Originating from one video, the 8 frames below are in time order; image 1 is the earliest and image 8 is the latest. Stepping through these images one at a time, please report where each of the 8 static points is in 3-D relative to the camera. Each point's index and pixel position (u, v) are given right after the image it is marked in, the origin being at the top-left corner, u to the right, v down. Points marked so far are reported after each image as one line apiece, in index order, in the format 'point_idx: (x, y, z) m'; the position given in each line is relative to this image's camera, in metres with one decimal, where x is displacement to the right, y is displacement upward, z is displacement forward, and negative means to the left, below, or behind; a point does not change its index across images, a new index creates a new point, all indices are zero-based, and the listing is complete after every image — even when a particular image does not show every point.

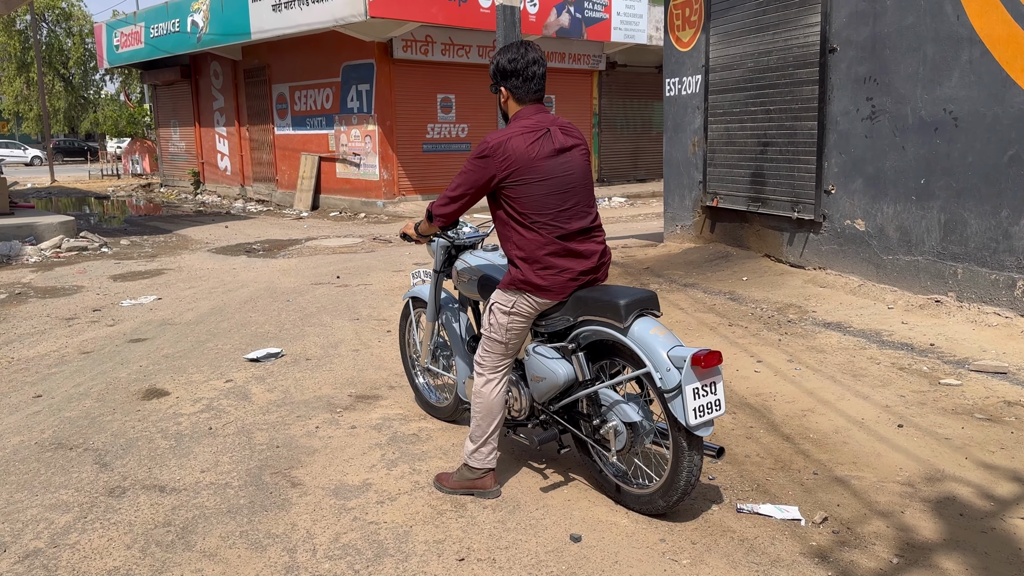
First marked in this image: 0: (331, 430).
0: (-0.9, -0.7, +4.2) m
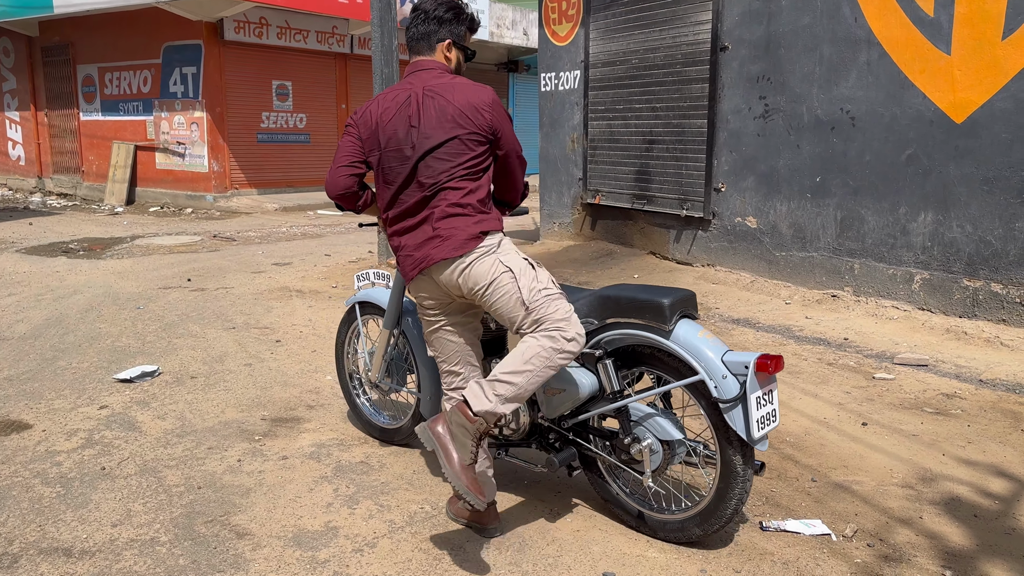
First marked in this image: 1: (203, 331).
0: (-1.1, -0.7, +3.6) m
1: (-2.2, -0.3, +6.0) m
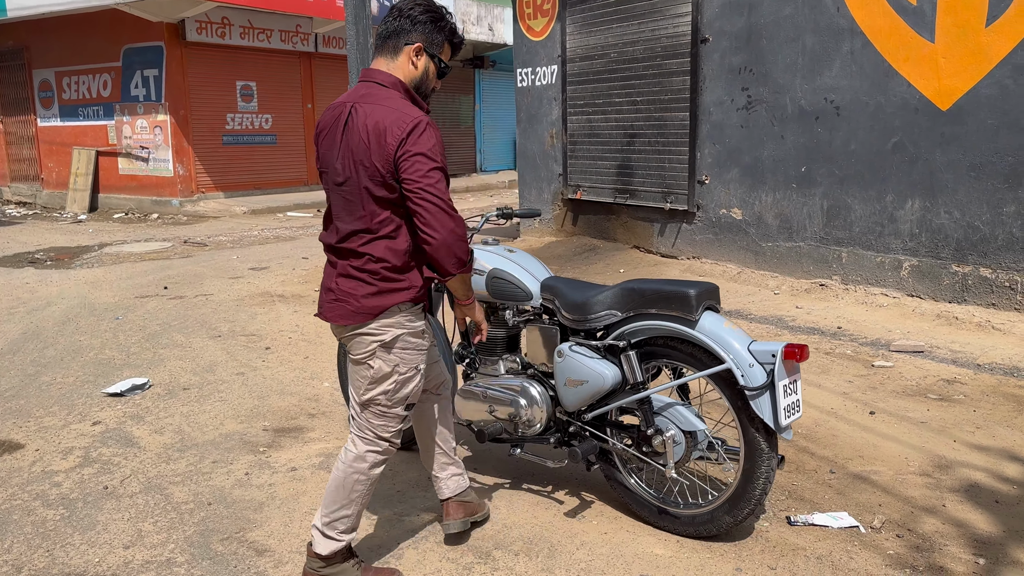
0: (-1.0, -0.8, +3.5) m
1: (-2.2, -0.4, +5.9) m
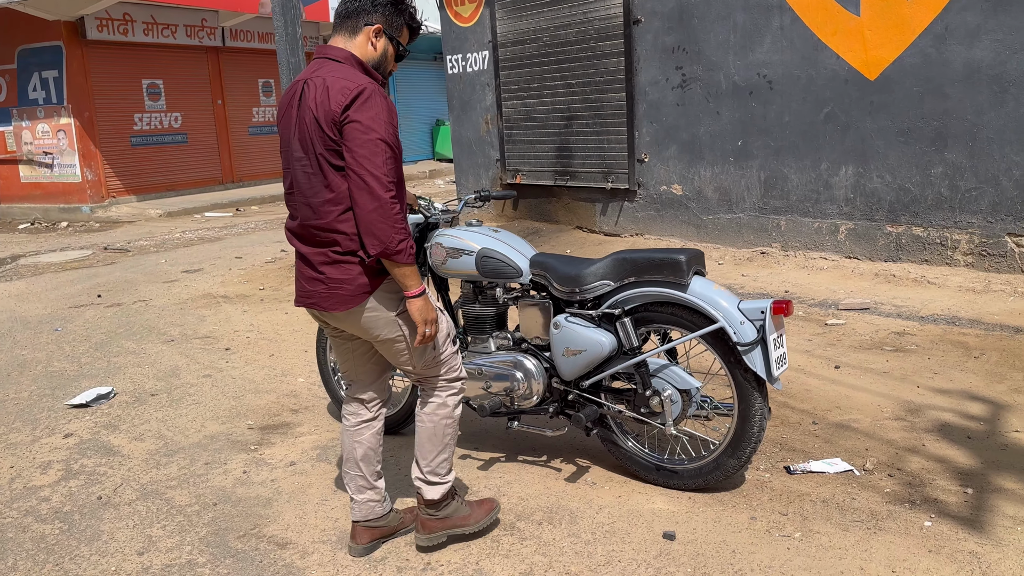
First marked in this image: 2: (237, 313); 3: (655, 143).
0: (-1.0, -0.7, +3.5) m
1: (-2.5, -0.4, +5.7) m
2: (-2.1, -0.2, +6.6) m
3: (+1.2, +1.2, +7.2) m
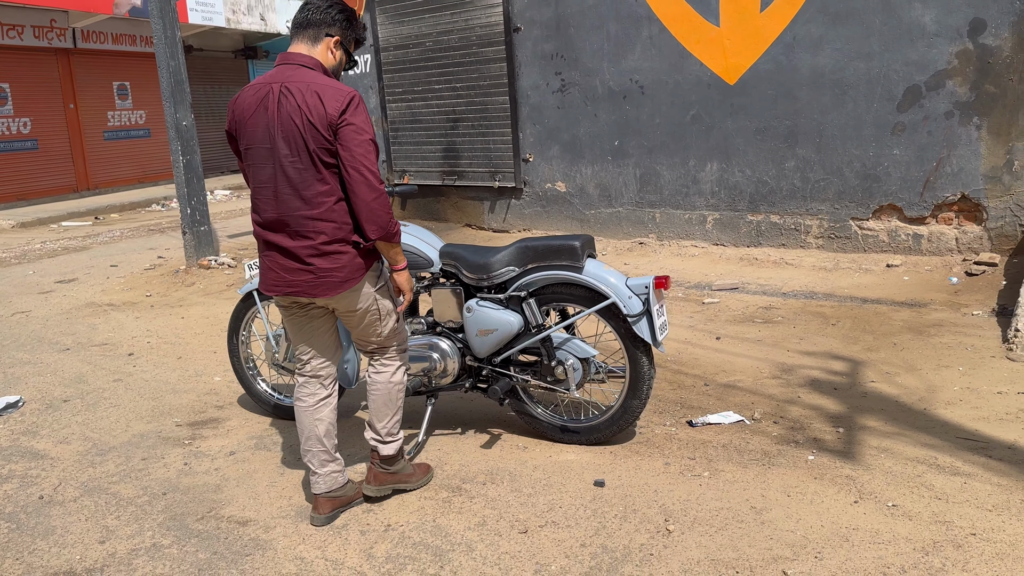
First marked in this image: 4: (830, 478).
0: (-1.3, -0.7, +3.6) m
1: (-3.1, -0.4, +5.6) m
2: (-2.9, -0.2, +6.5) m
3: (+0.2, +1.3, +7.6) m
4: (+1.1, -0.7, +3.0) m
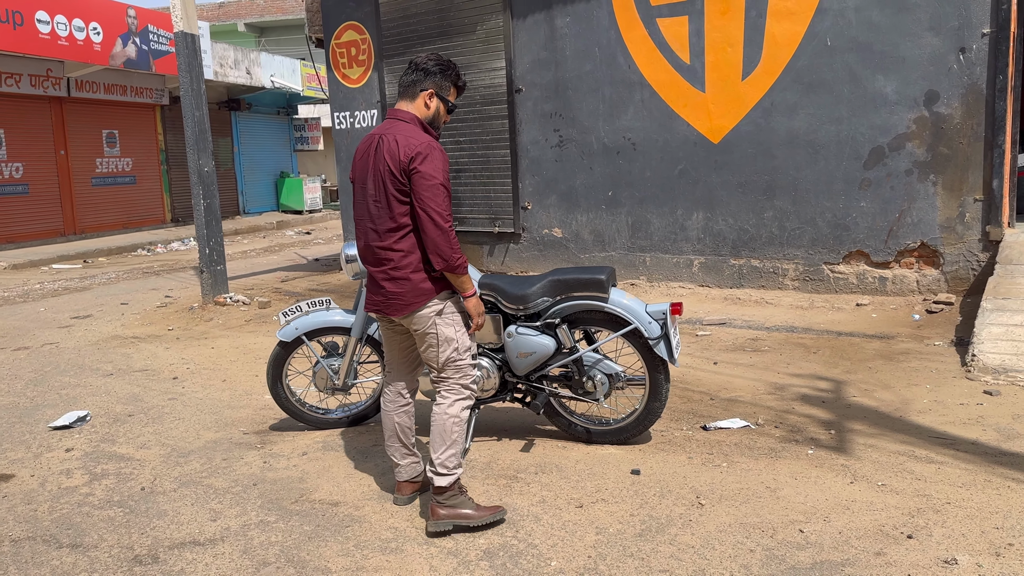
0: (-1.1, -0.8, +4.1) m
1: (-3.0, -0.6, +6.0) m
2: (-2.9, -0.5, +6.9) m
3: (+0.2, +0.9, +8.3) m
4: (+1.4, -0.8, +3.6) m
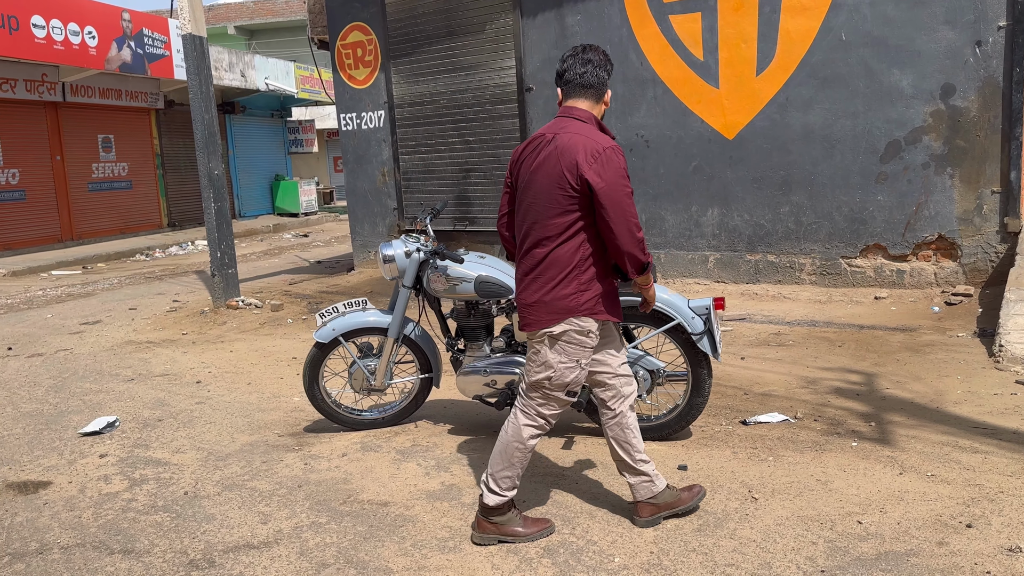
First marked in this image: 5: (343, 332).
0: (-0.9, -0.8, +4.1) m
1: (-2.8, -0.7, +5.9) m
2: (-2.7, -0.5, +6.9) m
3: (+0.4, +0.9, +8.3) m
4: (+1.6, -0.7, +3.6) m
5: (-0.9, -0.2, +4.3) m
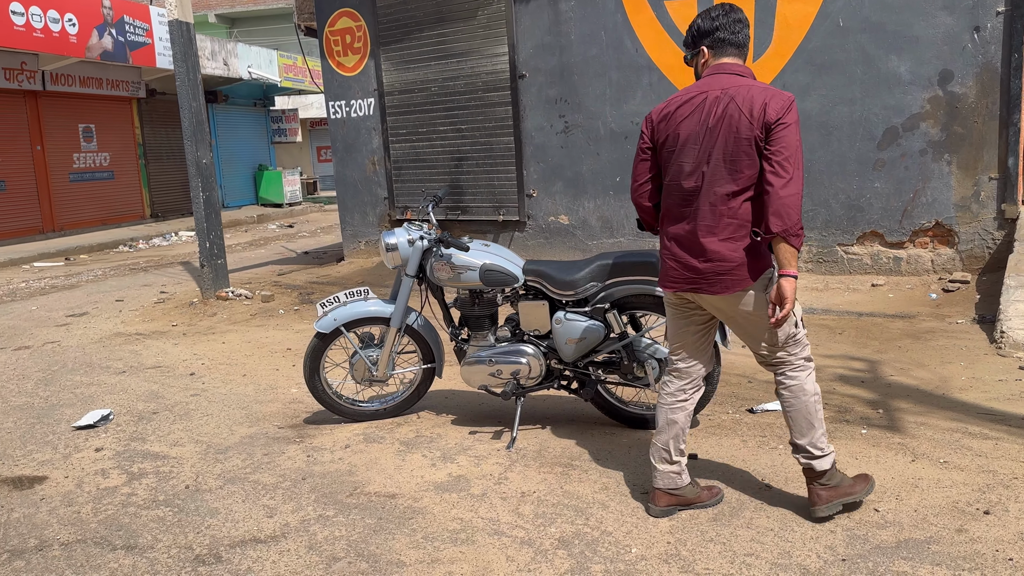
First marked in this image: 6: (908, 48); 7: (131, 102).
0: (-0.9, -0.8, +4.0) m
1: (-2.8, -0.6, +5.8) m
2: (-2.7, -0.5, +6.8) m
3: (+0.3, +1.0, +8.2) m
4: (+1.6, -0.7, +3.6) m
5: (-0.8, -0.2, +4.2) m
6: (+3.0, +1.8, +6.3) m
7: (-8.2, +4.0, +18.3) m
